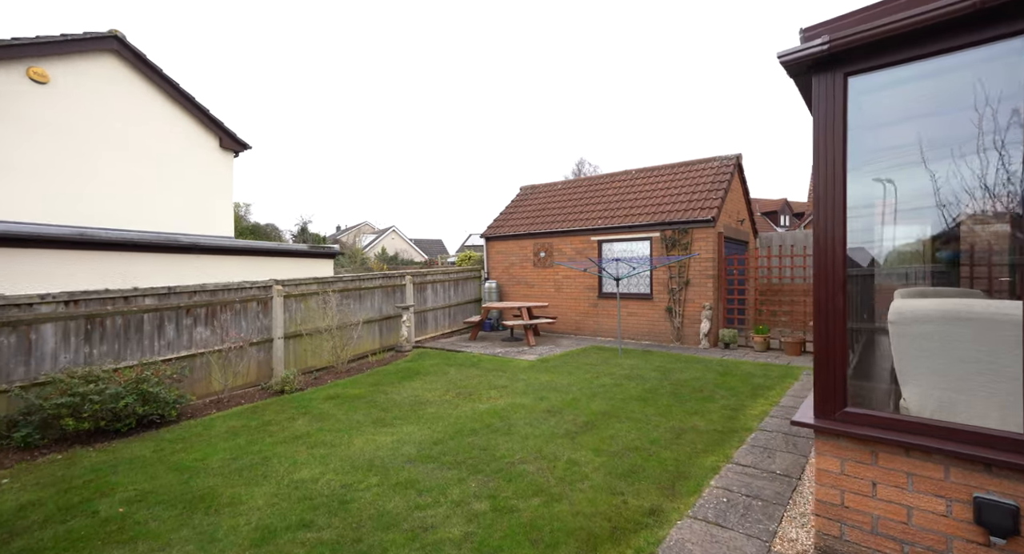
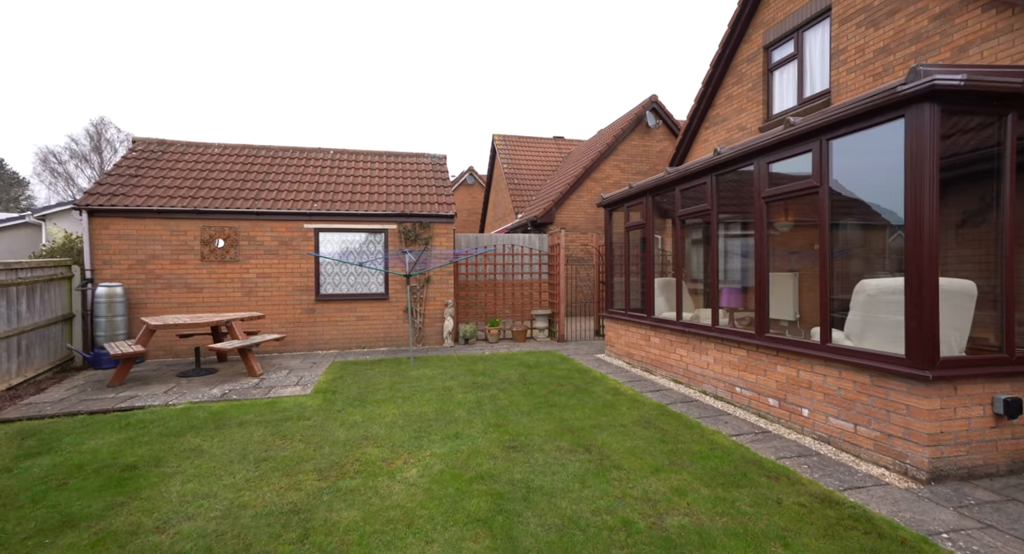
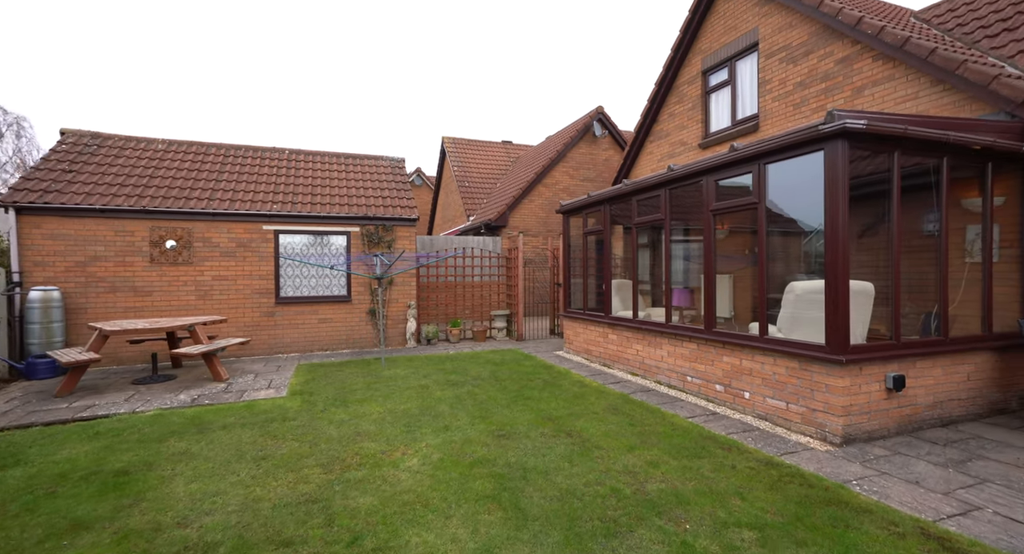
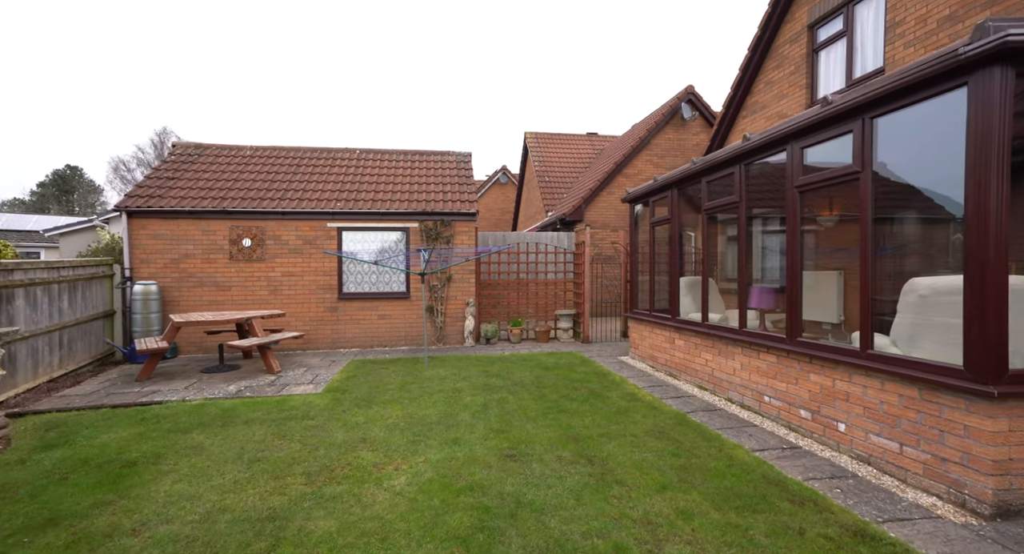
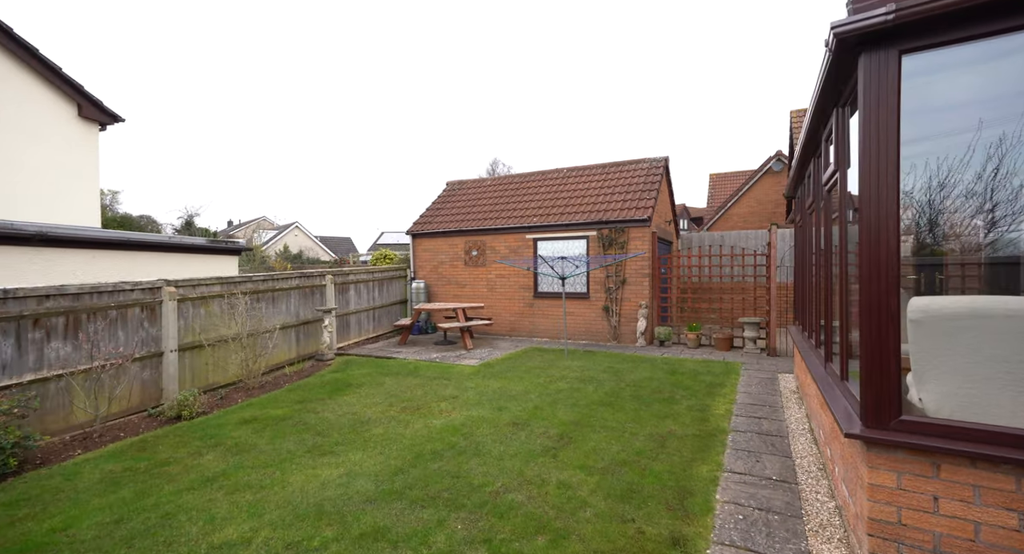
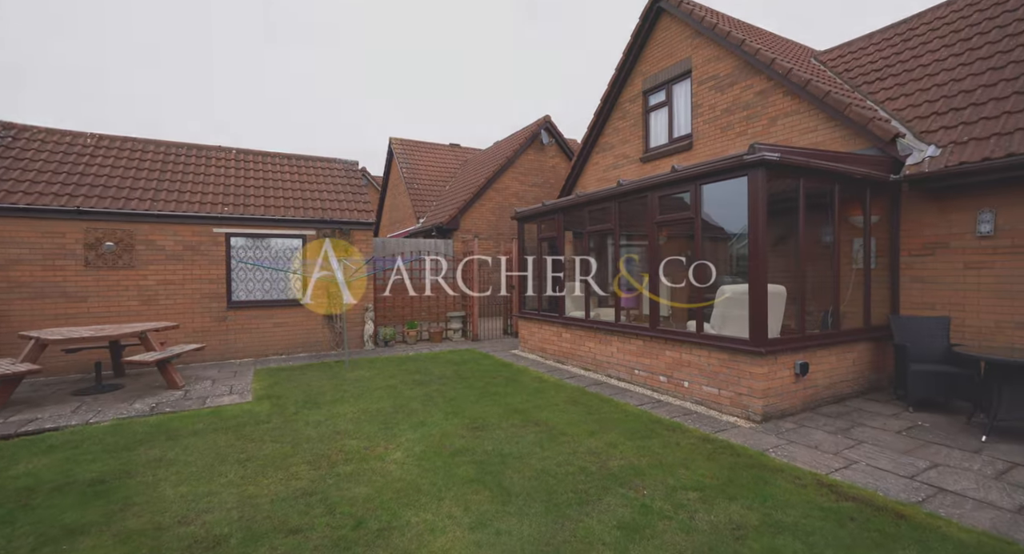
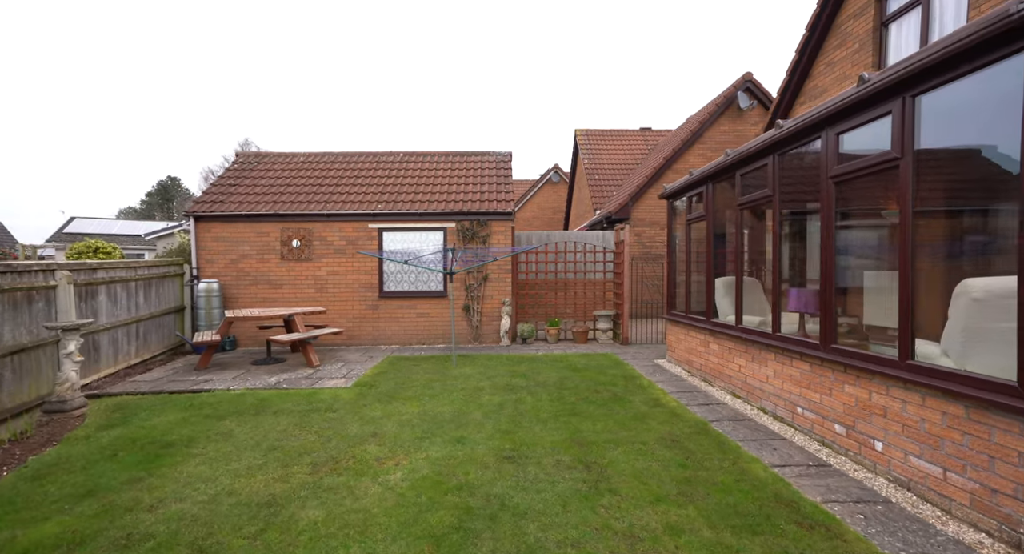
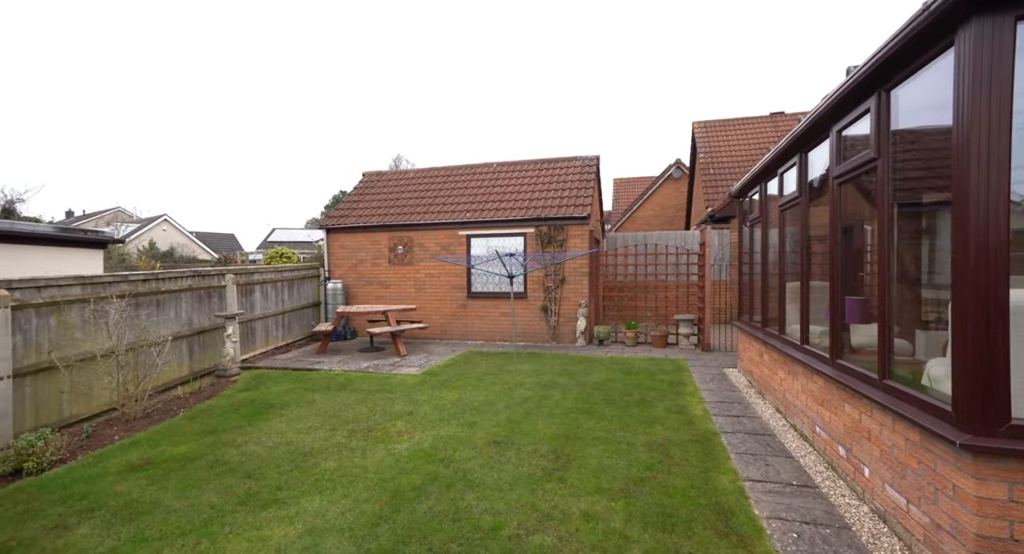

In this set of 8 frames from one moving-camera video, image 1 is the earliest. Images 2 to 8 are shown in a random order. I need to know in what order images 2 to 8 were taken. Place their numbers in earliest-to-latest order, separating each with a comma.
5, 8, 7, 4, 2, 3, 6
